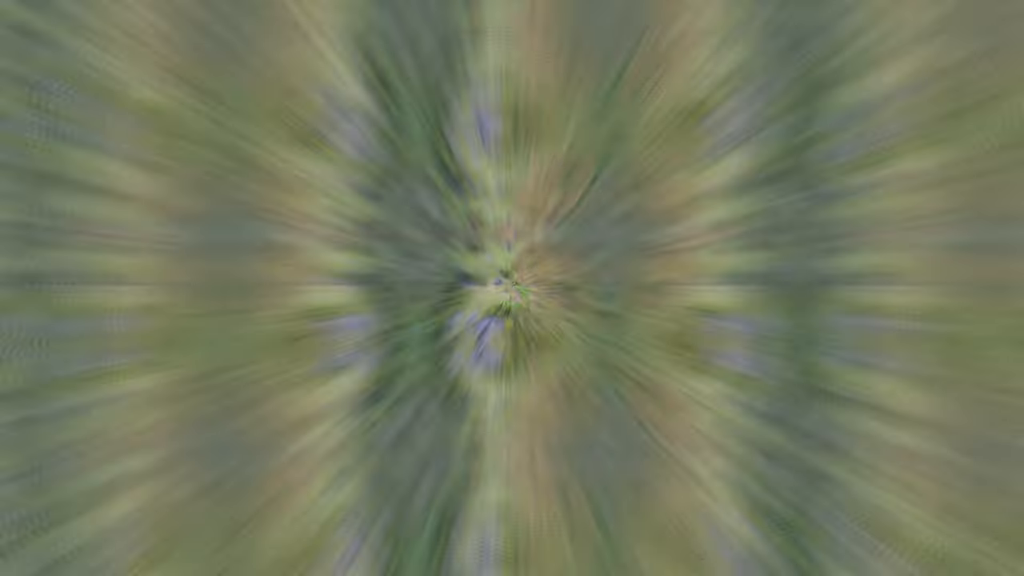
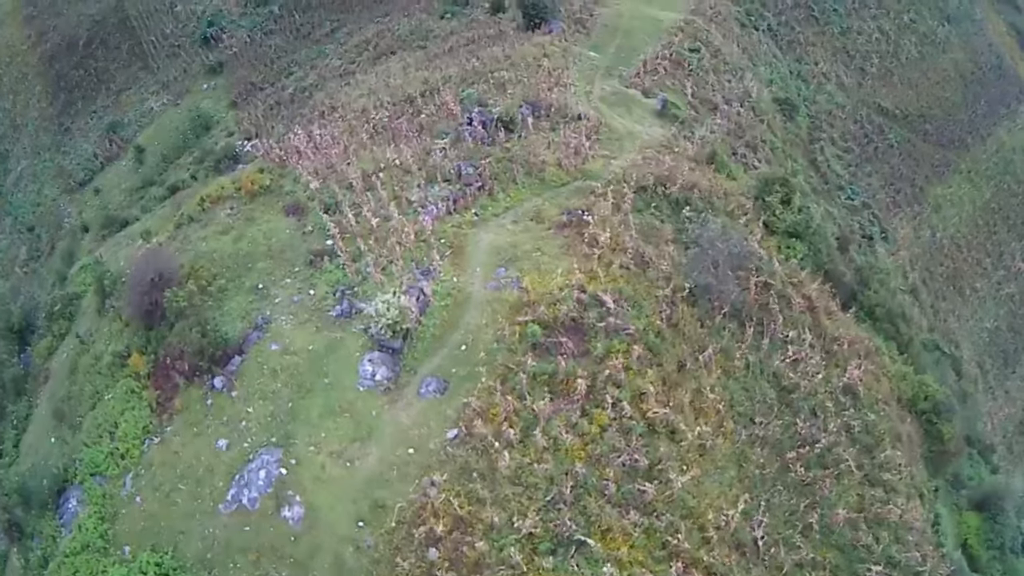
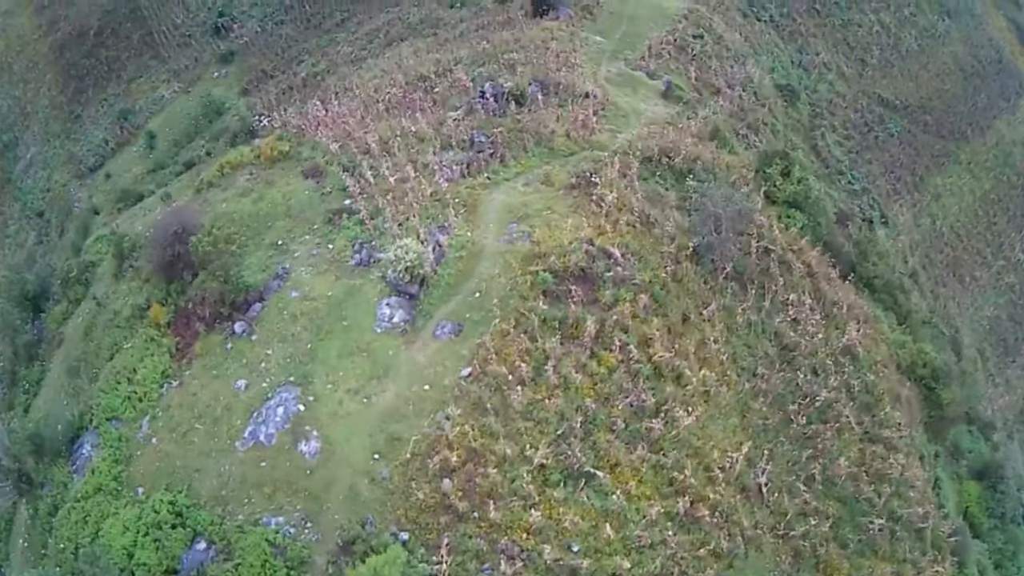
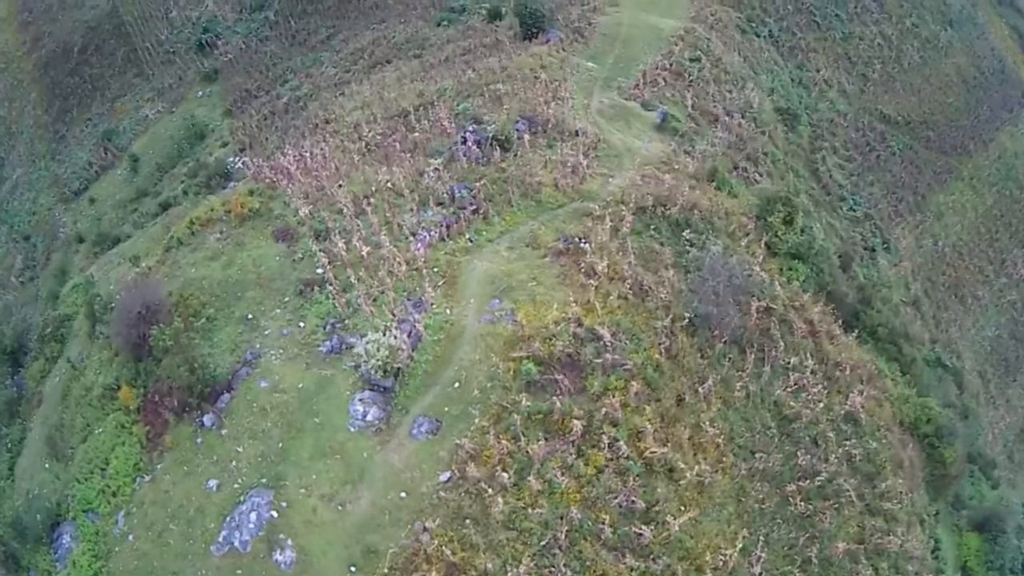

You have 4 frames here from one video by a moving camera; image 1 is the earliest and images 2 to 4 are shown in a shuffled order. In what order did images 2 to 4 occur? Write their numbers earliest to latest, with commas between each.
3, 2, 4
